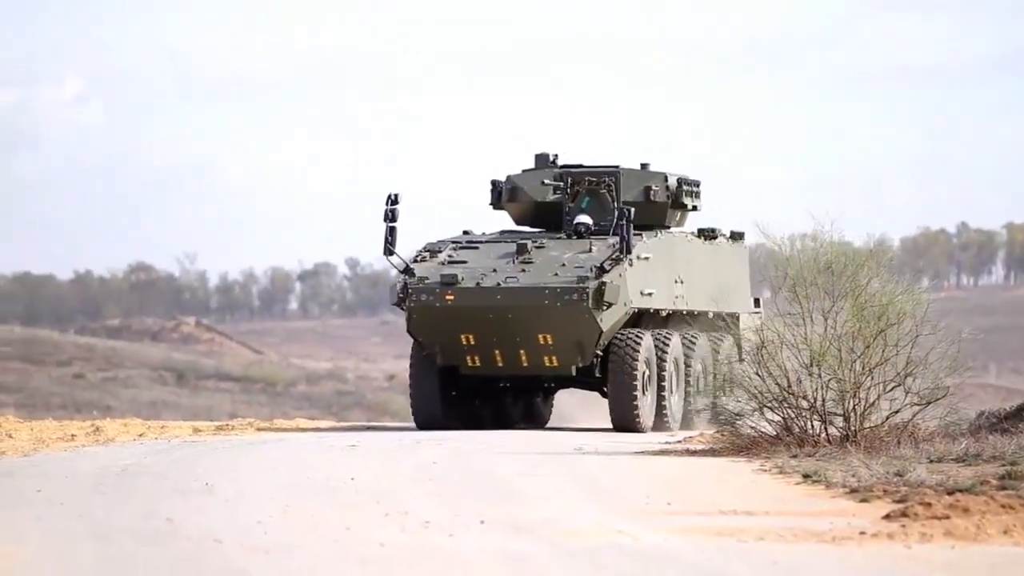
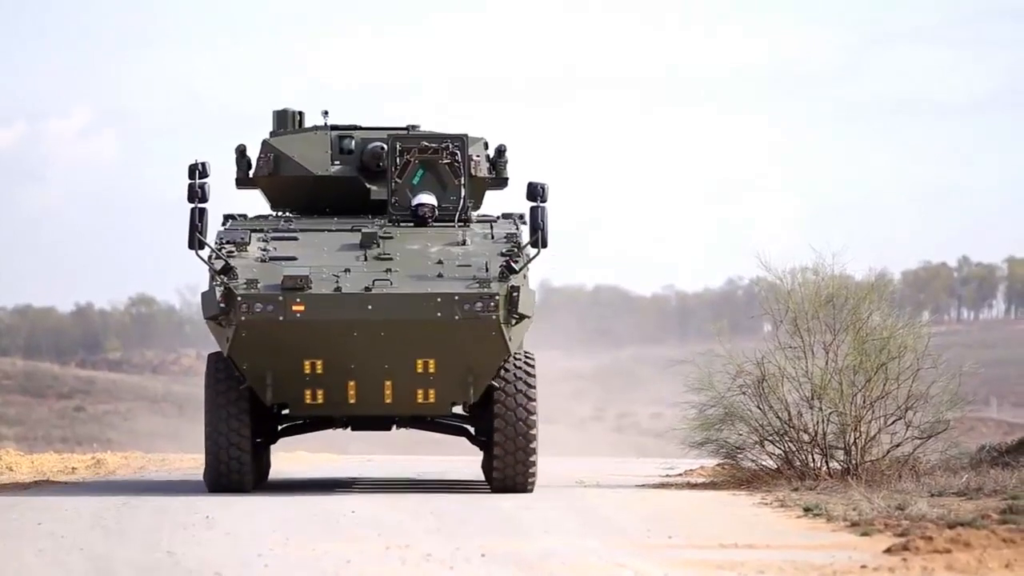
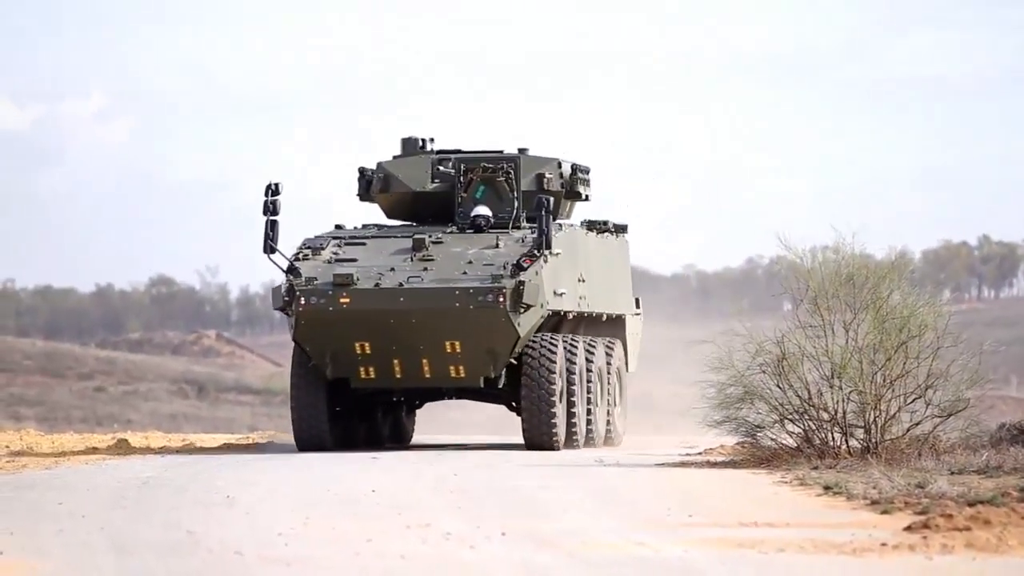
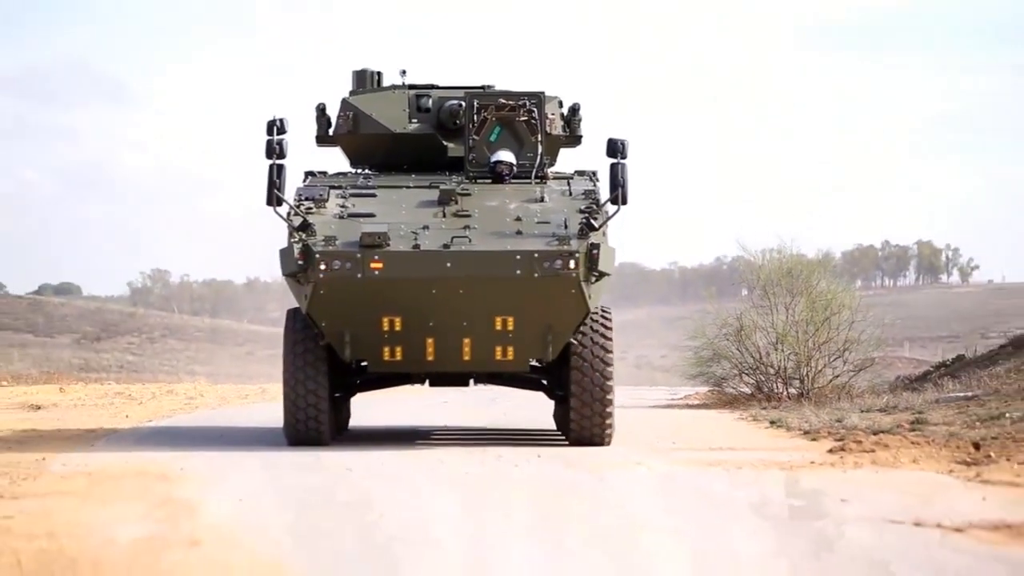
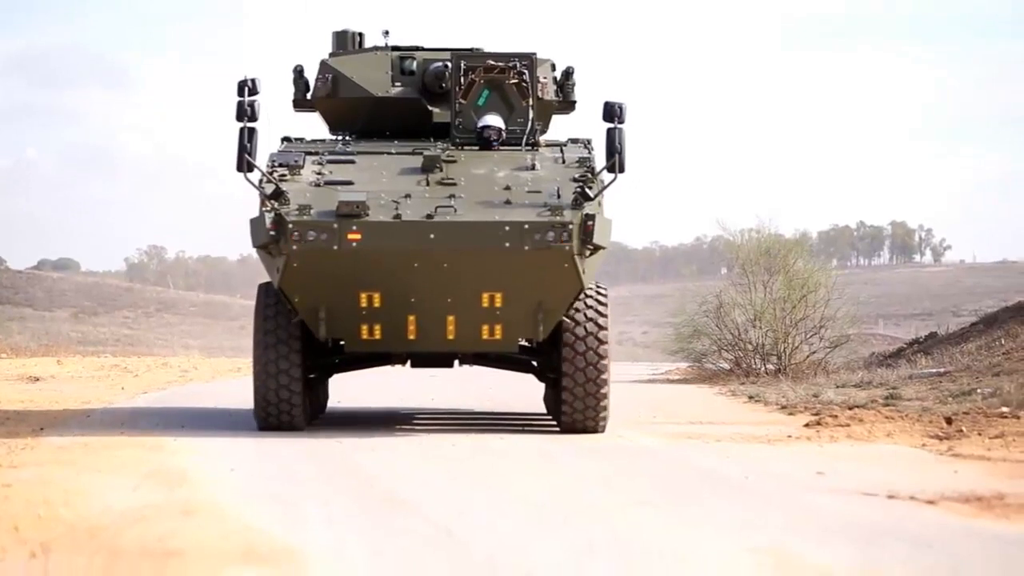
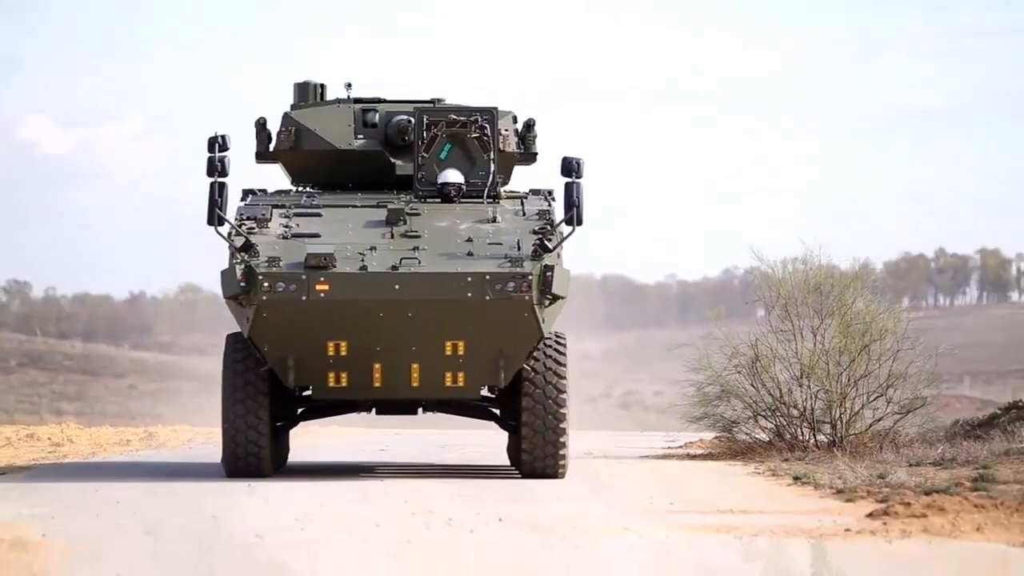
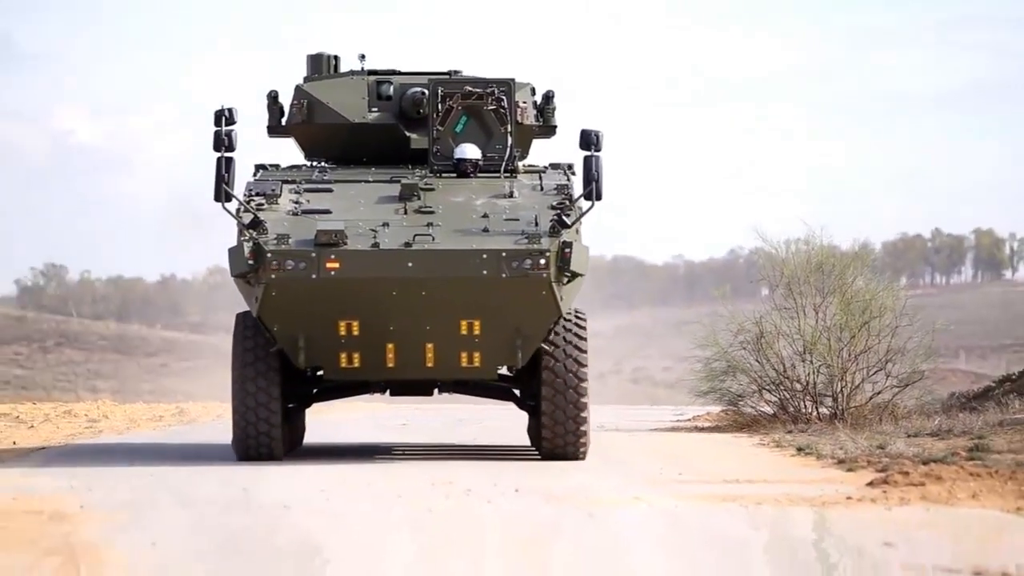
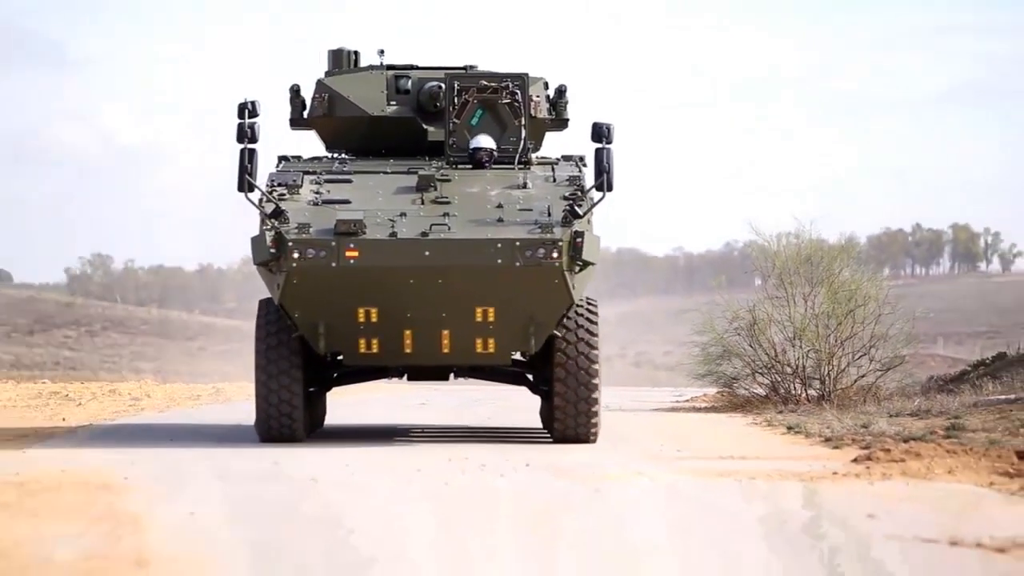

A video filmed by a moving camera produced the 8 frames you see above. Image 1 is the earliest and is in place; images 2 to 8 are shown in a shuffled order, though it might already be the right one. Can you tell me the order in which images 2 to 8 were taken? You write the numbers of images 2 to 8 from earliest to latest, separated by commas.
3, 2, 6, 7, 8, 4, 5
